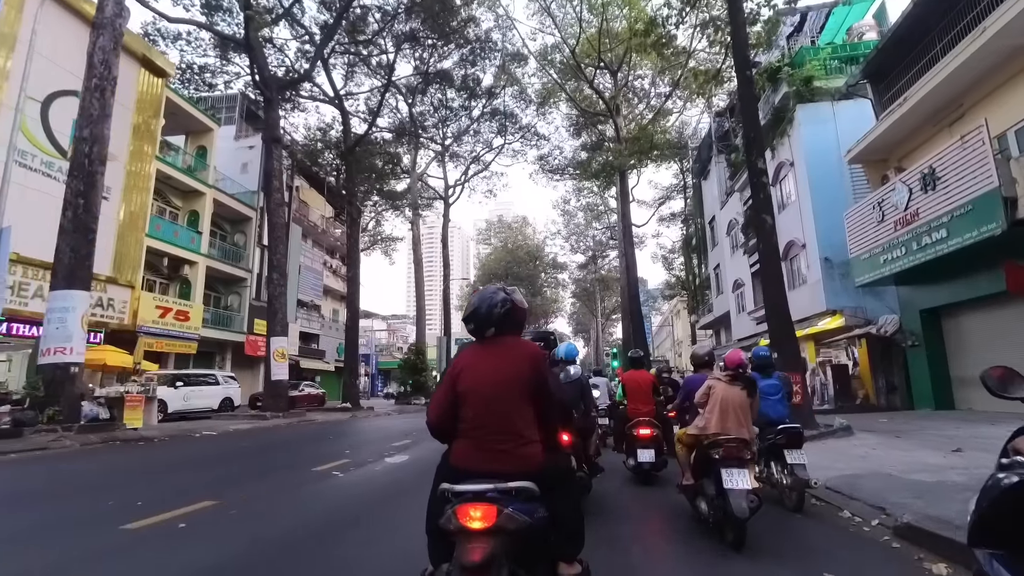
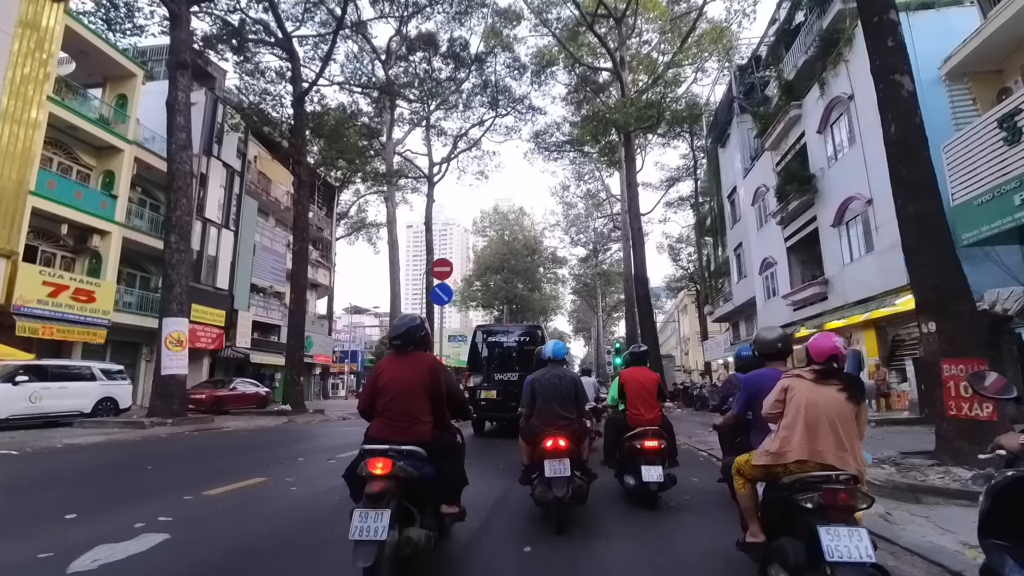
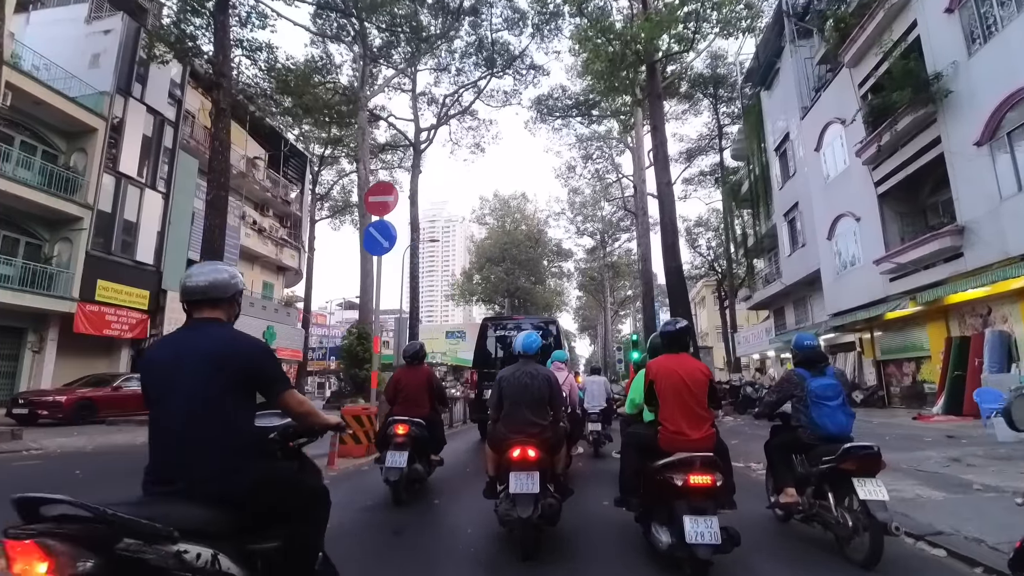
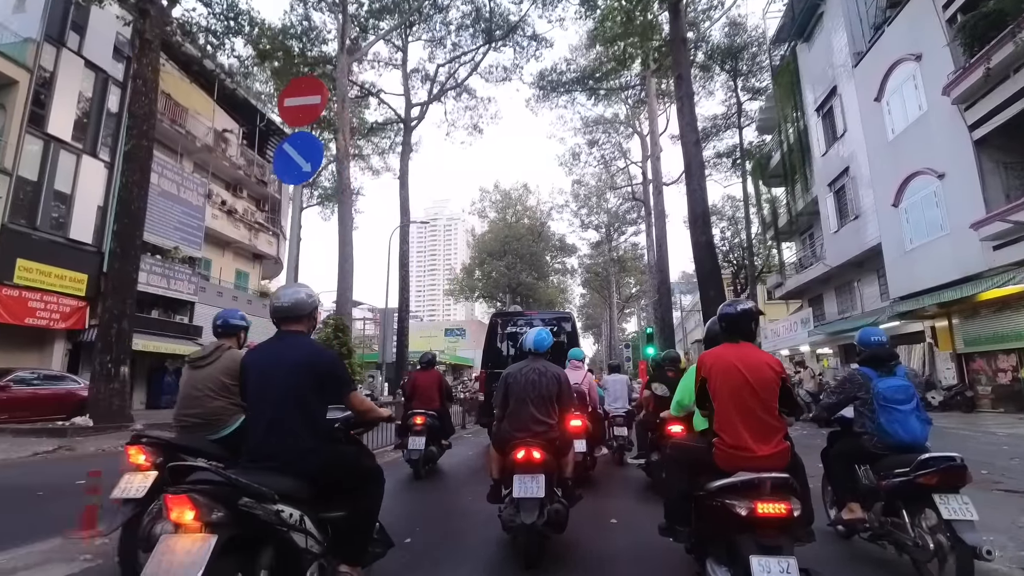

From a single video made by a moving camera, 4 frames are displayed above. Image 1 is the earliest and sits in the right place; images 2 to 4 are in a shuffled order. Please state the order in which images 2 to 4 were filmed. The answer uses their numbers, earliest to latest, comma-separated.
2, 3, 4
